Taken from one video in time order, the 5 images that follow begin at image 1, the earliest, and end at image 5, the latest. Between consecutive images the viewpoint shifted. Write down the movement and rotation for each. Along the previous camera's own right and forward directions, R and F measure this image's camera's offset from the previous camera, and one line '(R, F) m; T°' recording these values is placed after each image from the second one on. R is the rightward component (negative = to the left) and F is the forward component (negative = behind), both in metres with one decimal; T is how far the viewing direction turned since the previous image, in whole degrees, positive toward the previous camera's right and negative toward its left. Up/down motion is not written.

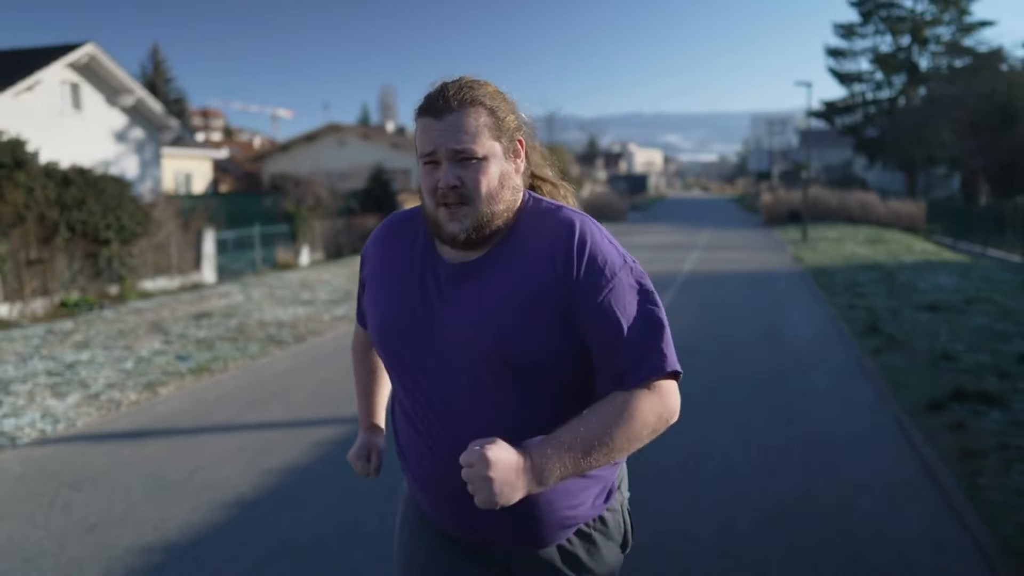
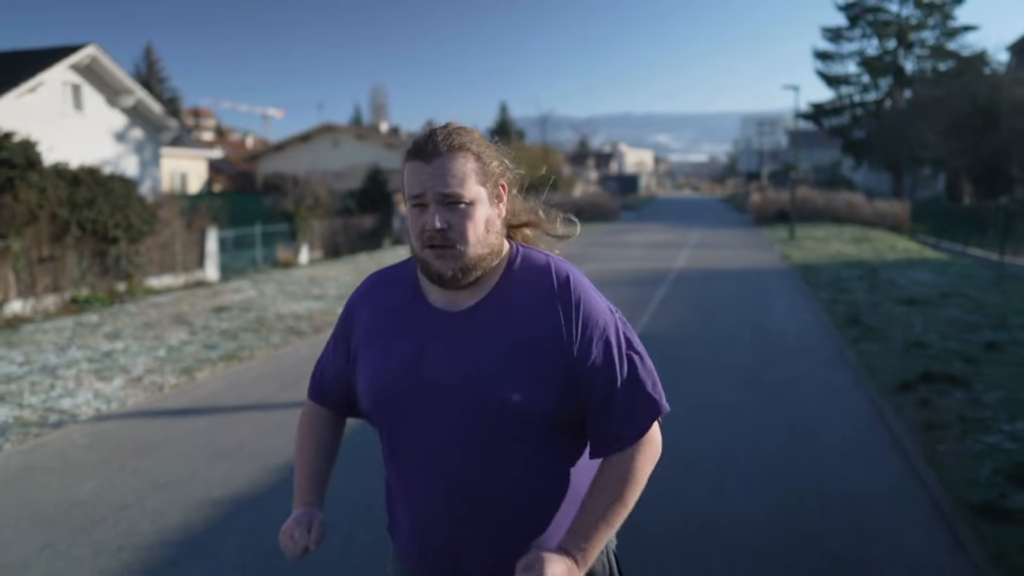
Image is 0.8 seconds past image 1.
(-0.2, -0.8) m; +1°
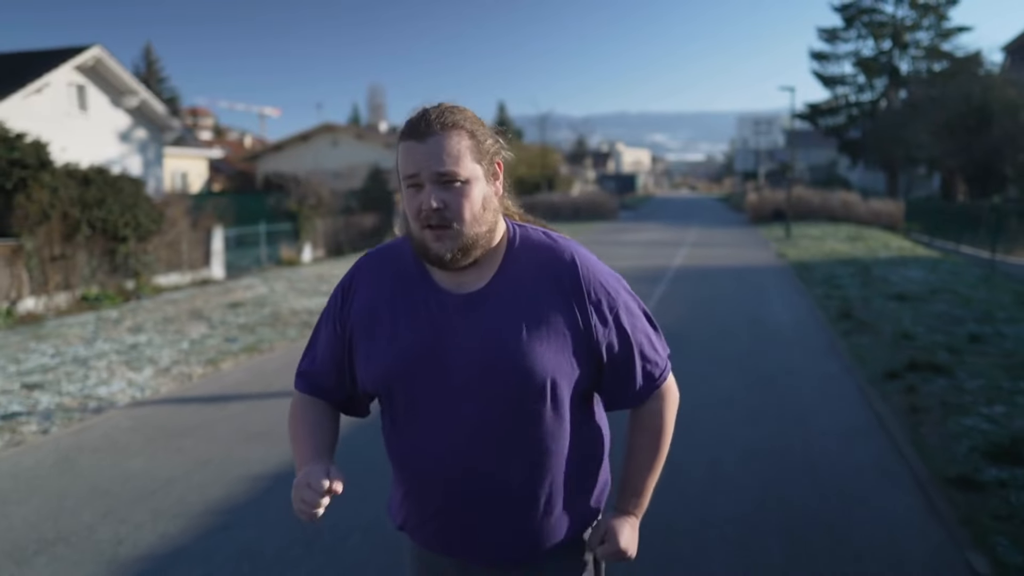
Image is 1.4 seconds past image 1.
(-0.1, -0.5) m; 0°
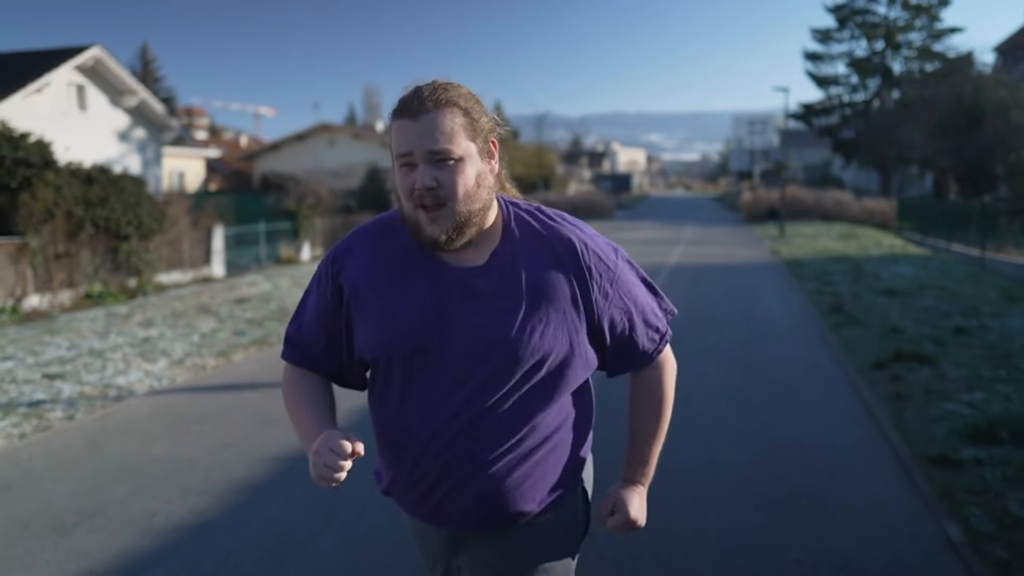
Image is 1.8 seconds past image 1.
(-0.1, -0.4) m; 0°
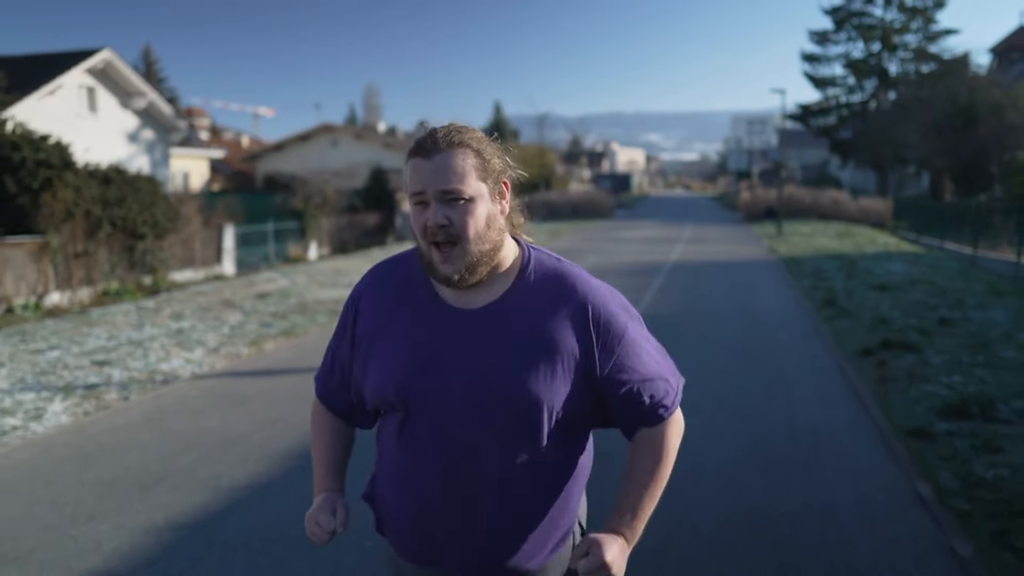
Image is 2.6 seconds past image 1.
(-0.2, -0.7) m; 0°
